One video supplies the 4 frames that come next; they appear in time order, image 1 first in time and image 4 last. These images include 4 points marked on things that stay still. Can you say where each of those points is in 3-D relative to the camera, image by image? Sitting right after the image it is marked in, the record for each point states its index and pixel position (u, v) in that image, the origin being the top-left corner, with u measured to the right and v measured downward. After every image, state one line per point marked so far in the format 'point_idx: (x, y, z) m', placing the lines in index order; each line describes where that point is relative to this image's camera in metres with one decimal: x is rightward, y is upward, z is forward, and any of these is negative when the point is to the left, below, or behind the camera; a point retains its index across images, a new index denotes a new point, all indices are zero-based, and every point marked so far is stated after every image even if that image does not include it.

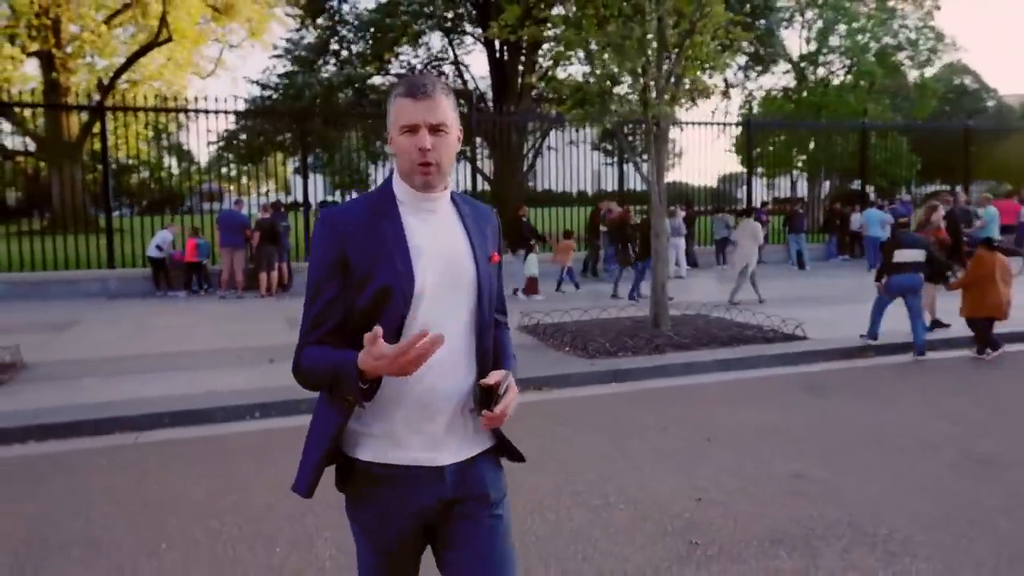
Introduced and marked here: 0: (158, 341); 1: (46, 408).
0: (-4.1, -0.6, +10.8) m
1: (-3.7, -1.0, +7.3) m
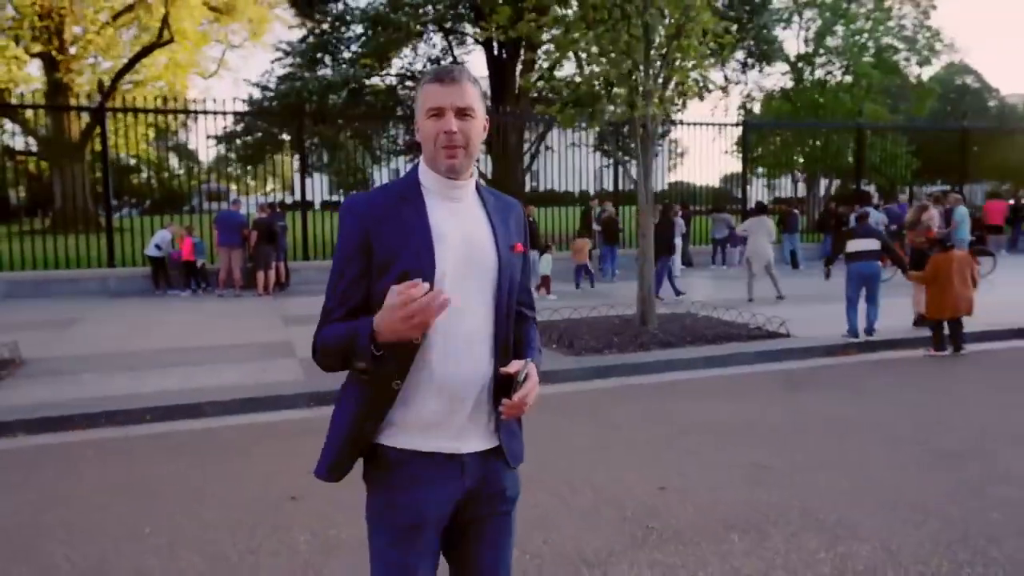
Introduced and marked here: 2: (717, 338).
0: (-4.2, -0.6, +11.0) m
1: (-3.9, -0.9, +7.6) m
2: (+2.3, -0.6, +10.3) m
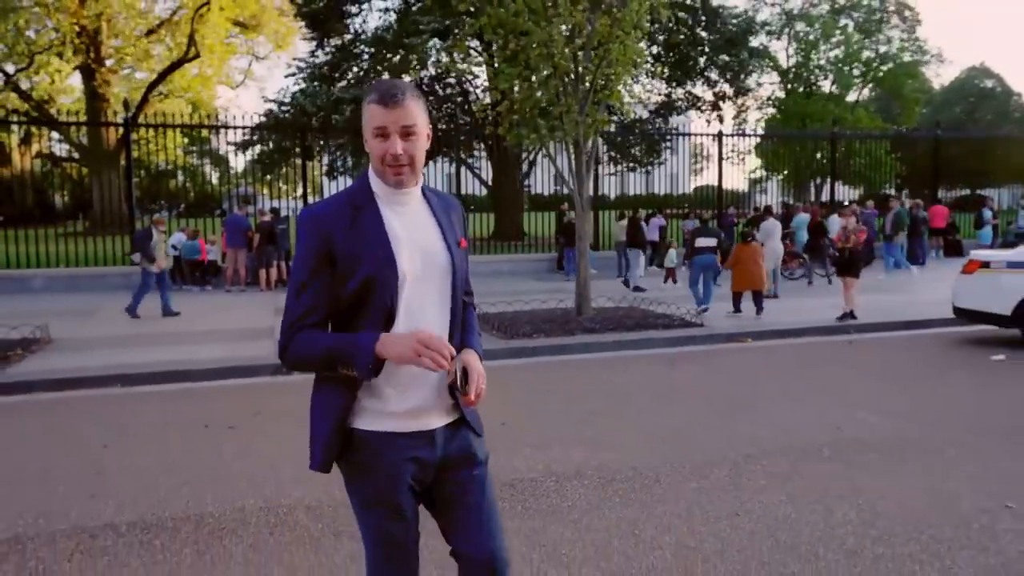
0: (-4.9, -0.5, +13.0) m
1: (-4.6, -0.8, +9.5) m
2: (+1.6, -0.5, +12.0) m
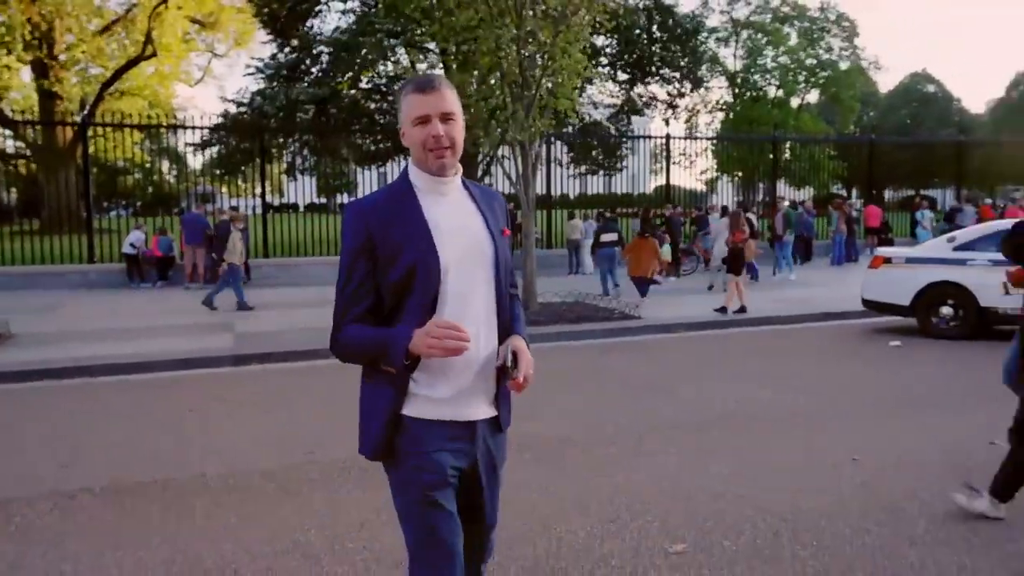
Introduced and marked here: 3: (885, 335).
0: (-5.6, -0.5, +13.5) m
1: (-5.2, -0.8, +10.0) m
2: (+0.9, -0.4, +12.8) m
3: (+4.4, -0.6, +10.9) m
